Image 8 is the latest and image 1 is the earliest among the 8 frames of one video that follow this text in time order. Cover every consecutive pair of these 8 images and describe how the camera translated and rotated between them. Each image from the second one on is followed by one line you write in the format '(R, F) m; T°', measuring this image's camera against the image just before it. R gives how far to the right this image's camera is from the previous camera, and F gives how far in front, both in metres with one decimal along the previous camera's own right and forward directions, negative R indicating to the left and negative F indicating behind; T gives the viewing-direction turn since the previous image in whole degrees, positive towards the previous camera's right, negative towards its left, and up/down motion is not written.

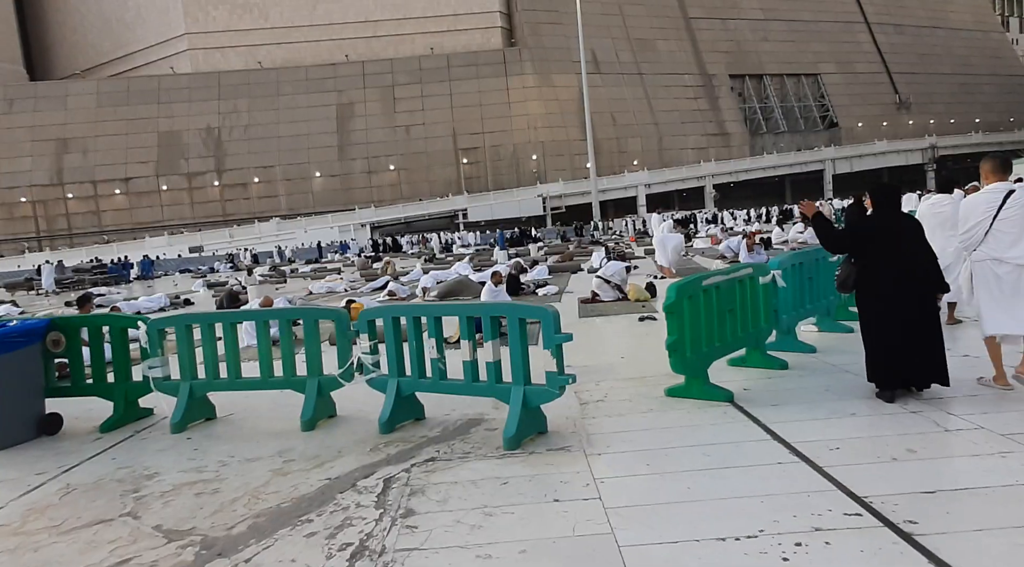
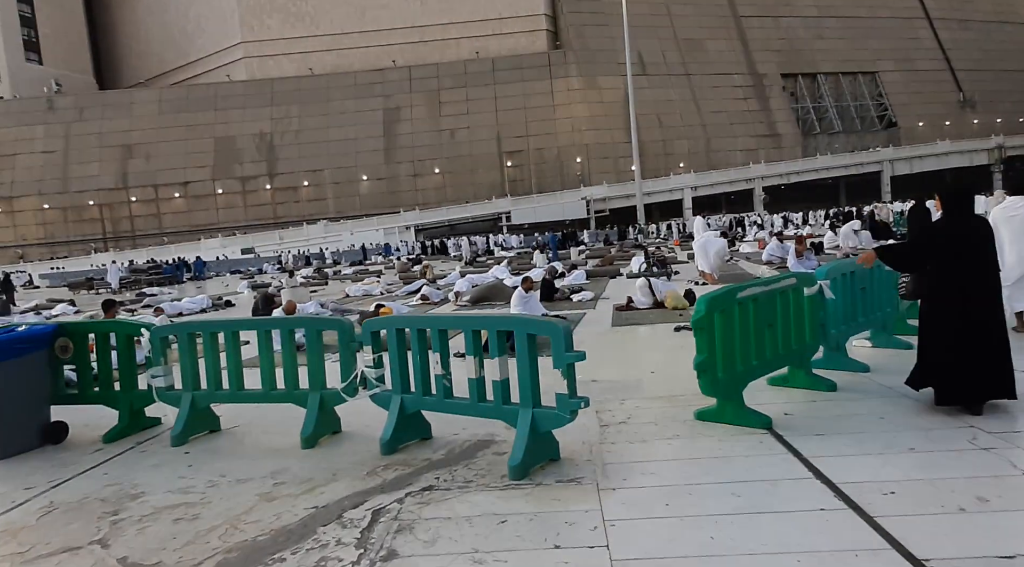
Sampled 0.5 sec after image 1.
(+0.2, +0.4) m; -4°
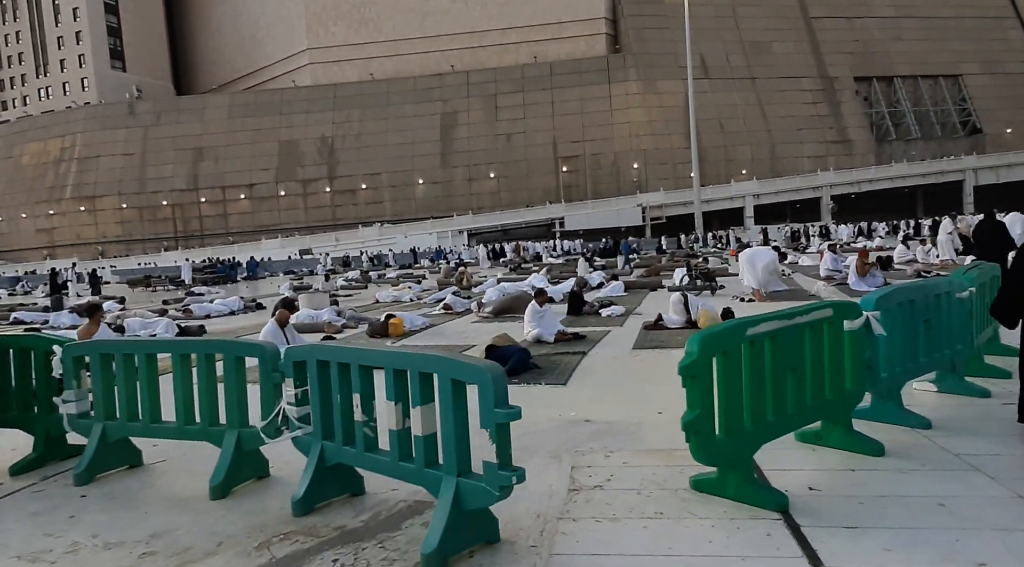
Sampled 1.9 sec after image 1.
(+0.6, +1.0) m; -5°
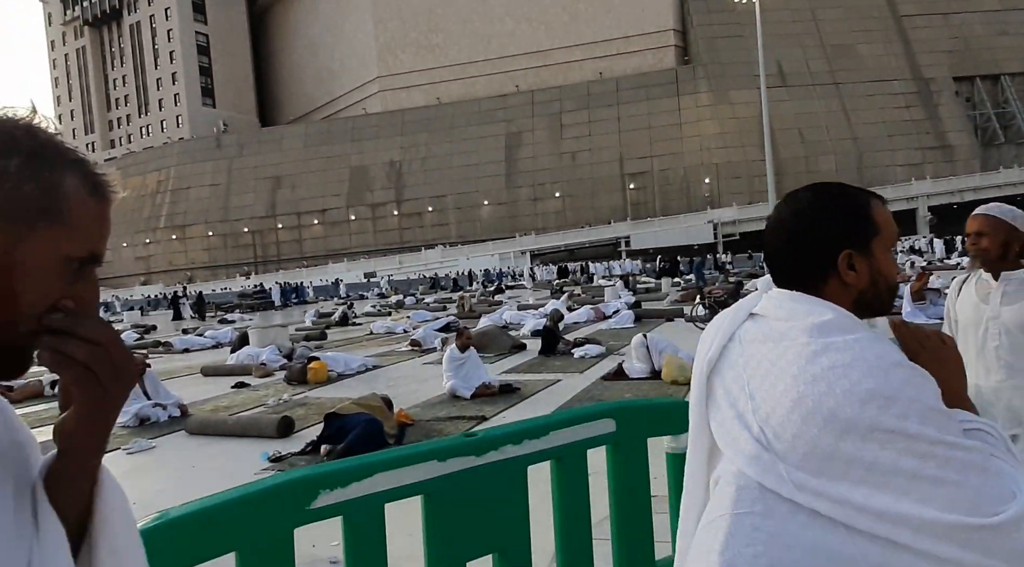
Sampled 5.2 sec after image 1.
(+1.7, +2.0) m; -7°
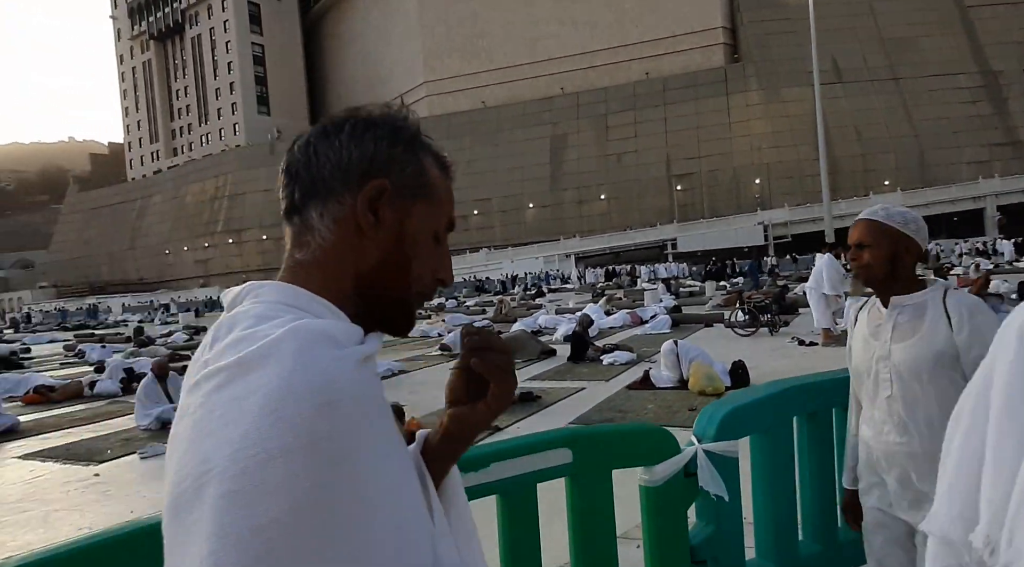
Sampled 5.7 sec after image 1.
(+0.3, +0.2) m; -4°
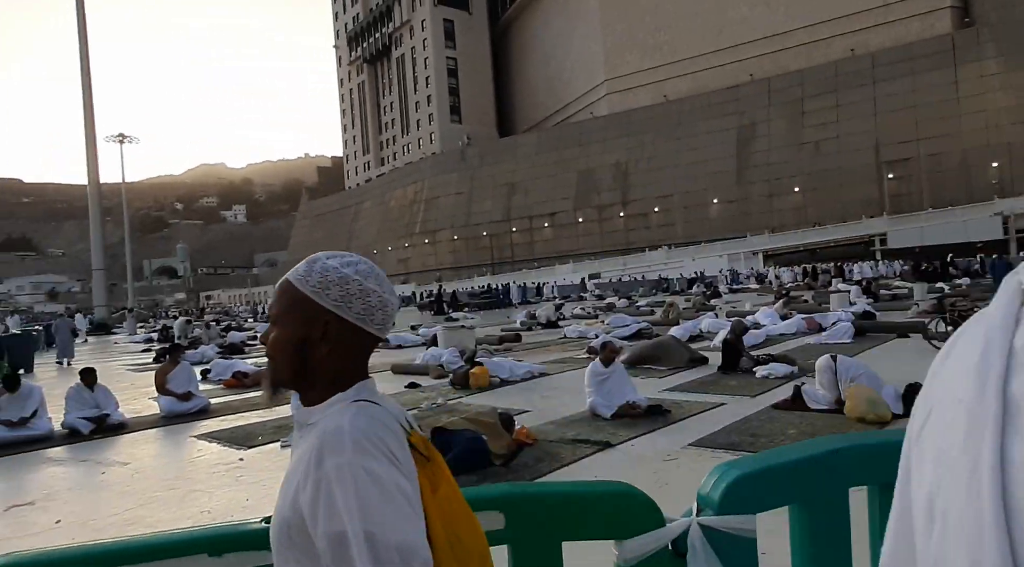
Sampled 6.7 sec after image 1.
(+0.6, +0.2) m; -14°
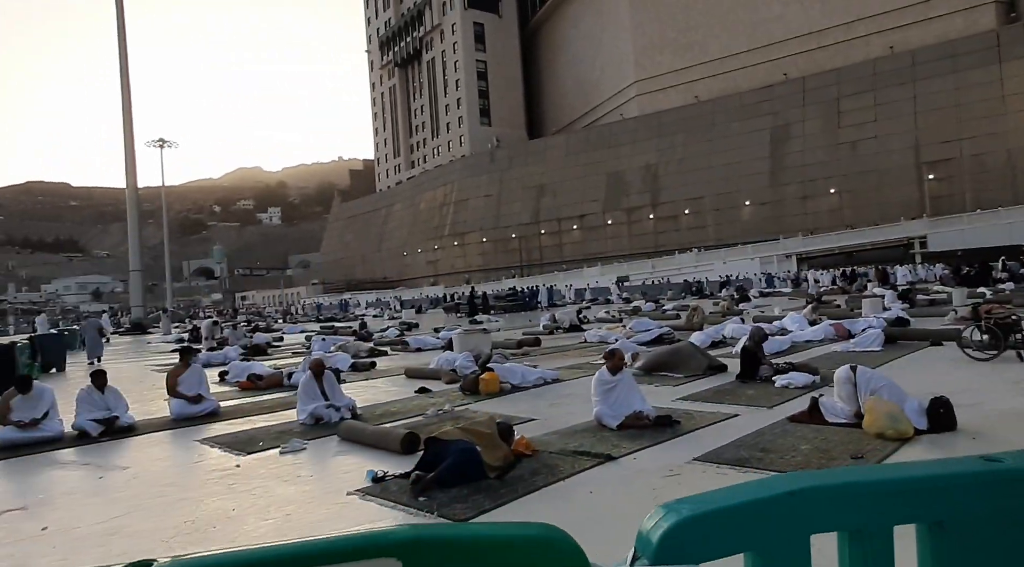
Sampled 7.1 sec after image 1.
(+0.2, +0.2) m; -2°
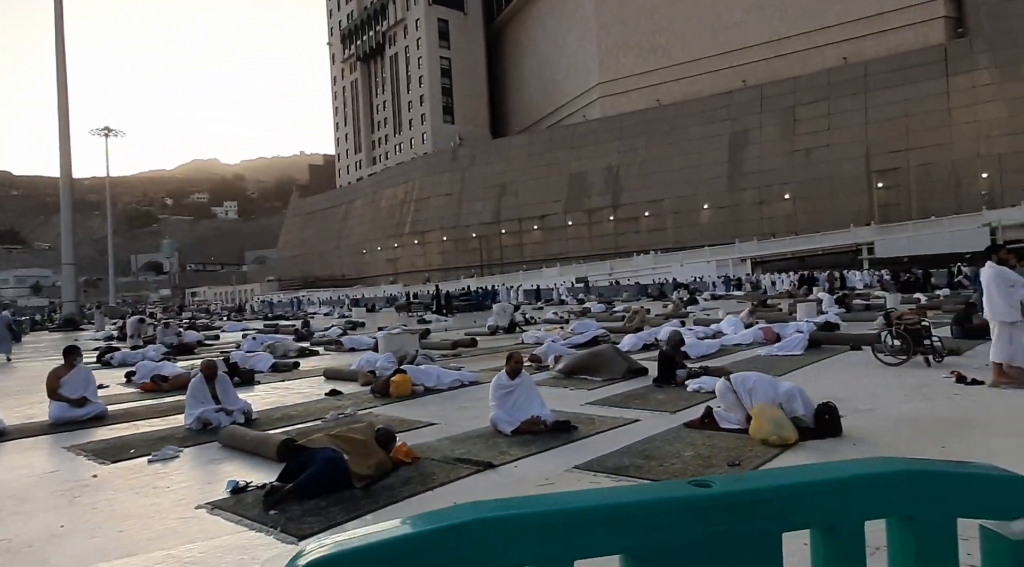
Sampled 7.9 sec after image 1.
(+0.6, +0.2) m; +3°
